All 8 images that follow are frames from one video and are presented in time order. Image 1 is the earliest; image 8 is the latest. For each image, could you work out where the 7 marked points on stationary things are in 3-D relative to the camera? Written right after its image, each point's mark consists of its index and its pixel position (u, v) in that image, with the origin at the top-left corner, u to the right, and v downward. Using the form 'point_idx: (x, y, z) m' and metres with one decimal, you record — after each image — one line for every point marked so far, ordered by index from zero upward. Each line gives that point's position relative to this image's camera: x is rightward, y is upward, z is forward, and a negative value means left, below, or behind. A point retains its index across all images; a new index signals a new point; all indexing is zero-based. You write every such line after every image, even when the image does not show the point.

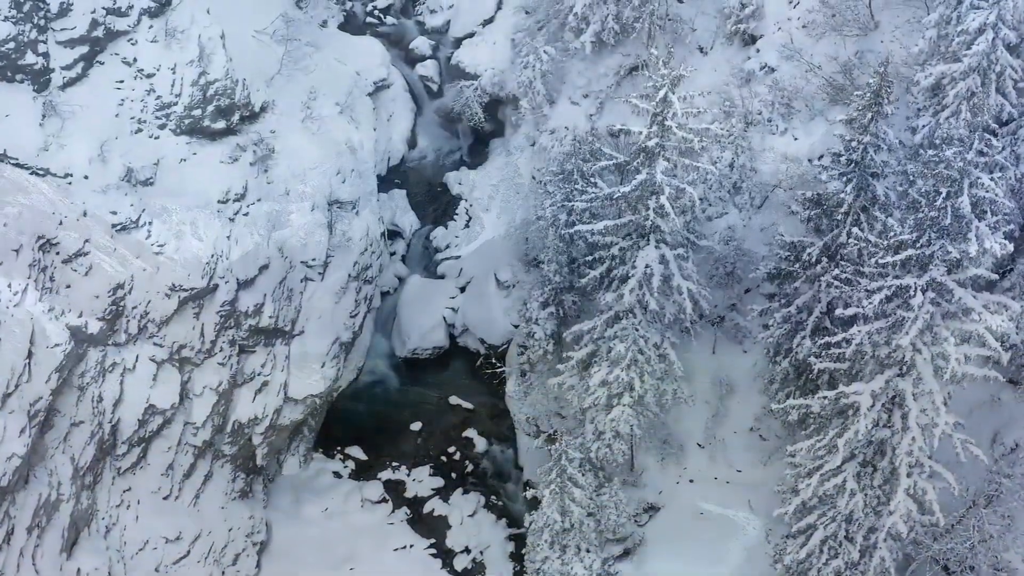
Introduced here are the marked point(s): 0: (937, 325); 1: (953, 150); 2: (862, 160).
0: (+12.0, -1.0, +18.5) m
1: (+11.7, +3.5, +17.2) m
2: (+10.4, +4.0, +19.5) m
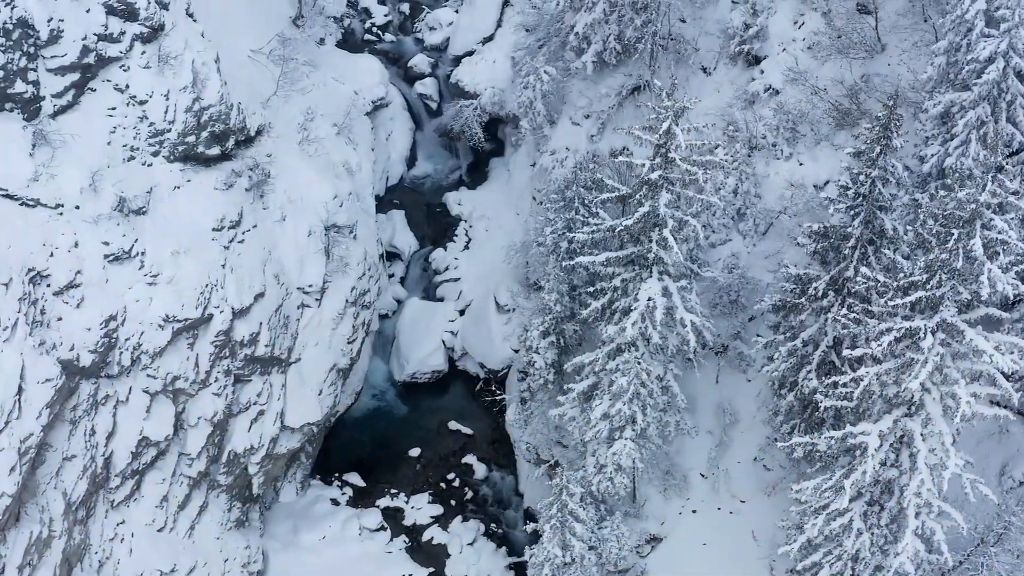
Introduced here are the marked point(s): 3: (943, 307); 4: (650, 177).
0: (+12.0, -2.2, +18.0) m
1: (+11.7, +2.4, +16.8) m
2: (+10.4, +2.8, +19.0) m
3: (+11.5, -0.4, +17.5) m
4: (+4.2, +3.5, +19.8) m
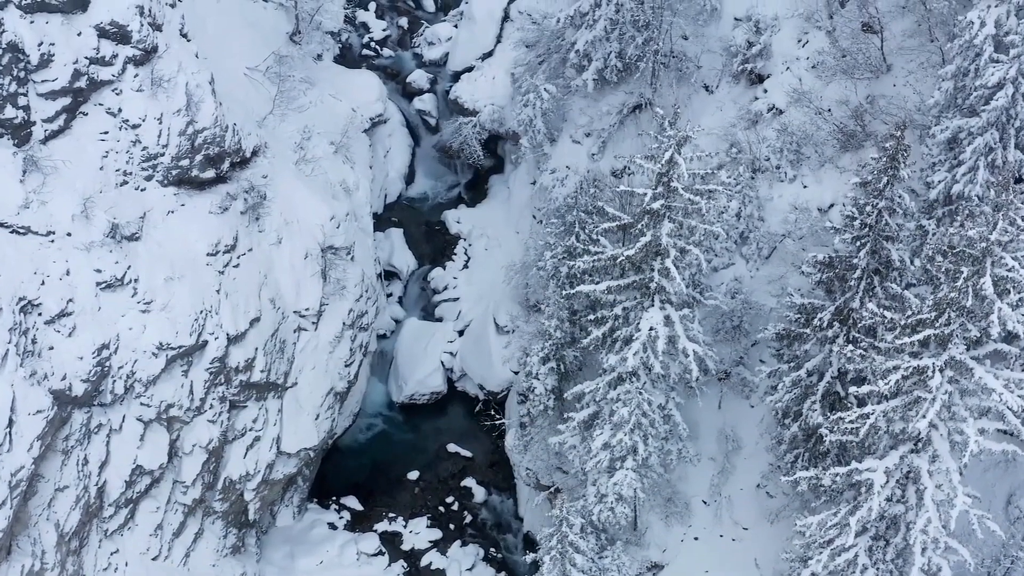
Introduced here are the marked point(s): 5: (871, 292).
0: (+12.0, -3.1, +17.6) m
1: (+11.7, +1.4, +16.4) m
2: (+10.4, +1.9, +18.6) m
3: (+11.5, -1.4, +17.1) m
4: (+4.2, +2.5, +19.4) m
5: (+10.9, -0.1, +19.7) m
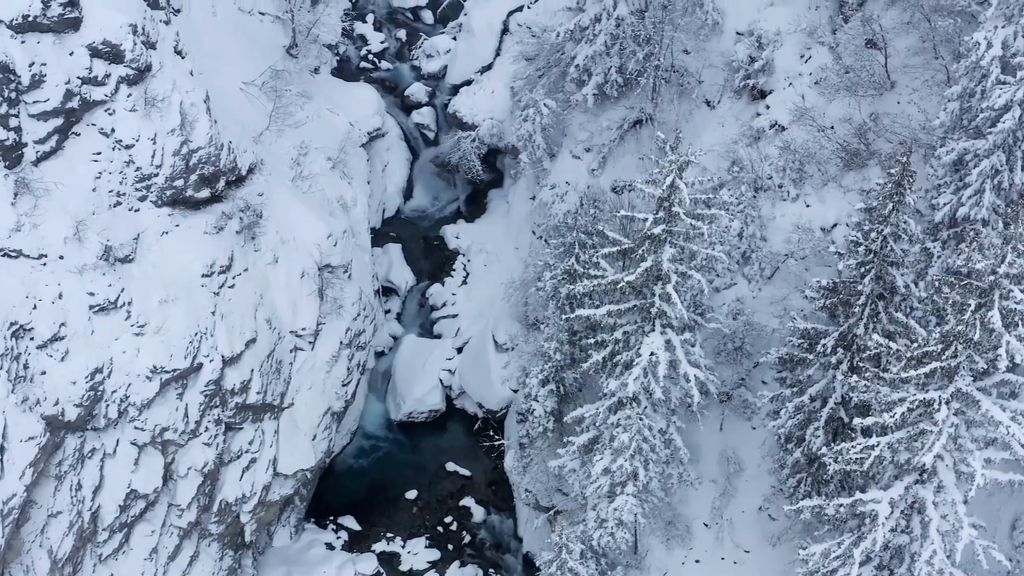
0: (+12.0, -4.0, +17.3) m
1: (+11.7, +0.6, +16.1) m
2: (+10.4, +1.1, +18.3) m
3: (+11.5, -2.2, +16.8) m
4: (+4.1, +1.7, +19.1) m
5: (+10.8, -0.9, +19.4) m
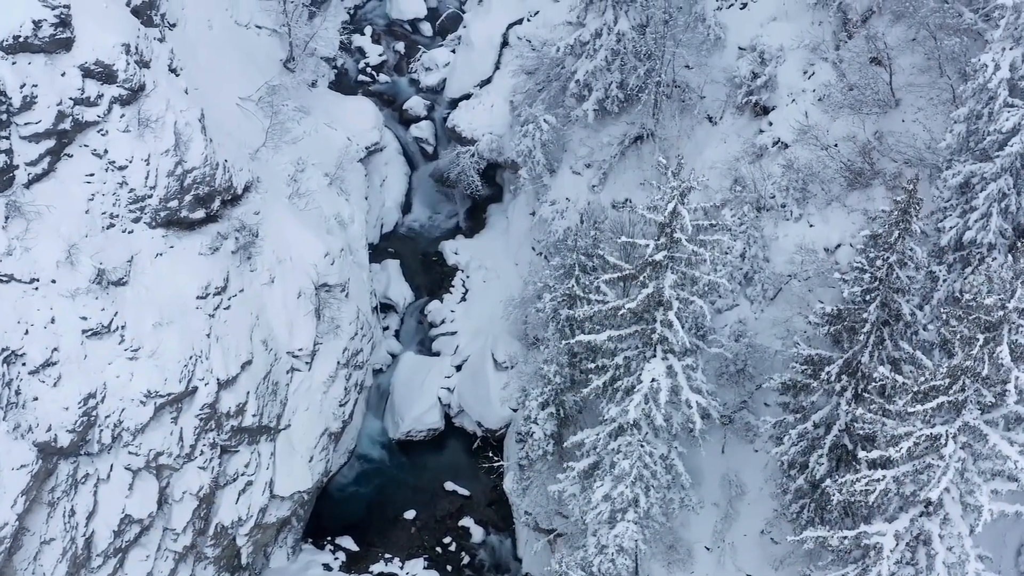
0: (+11.9, -4.8, +17.0) m
1: (+11.6, -0.2, +15.7) m
2: (+10.3, +0.2, +18.0) m
3: (+11.4, -3.0, +16.5) m
4: (+4.1, +0.9, +18.8) m
5: (+10.8, -1.7, +19.1) m
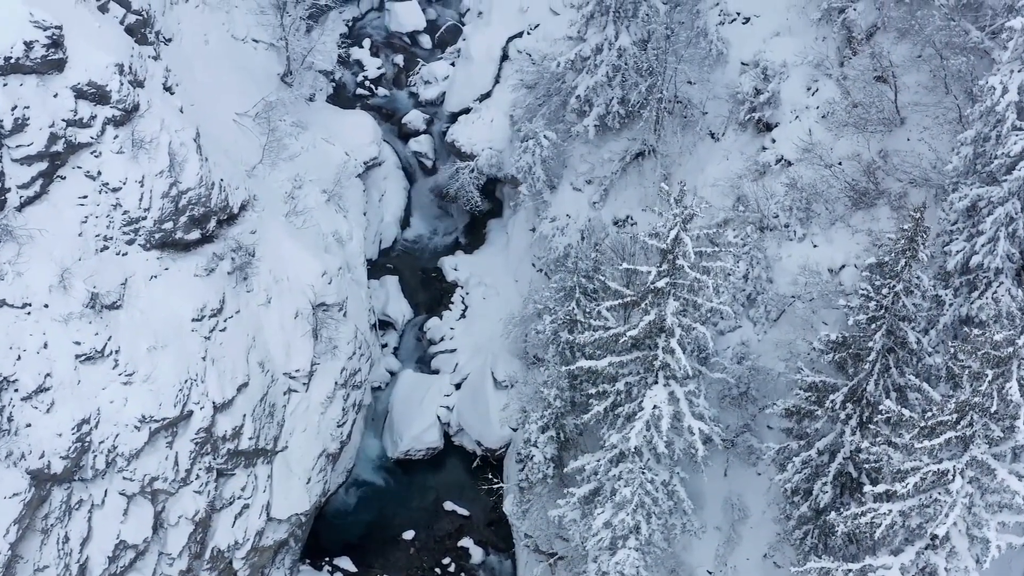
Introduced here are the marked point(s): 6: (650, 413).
0: (+11.9, -5.6, +16.7) m
1: (+11.6, -1.0, +15.4) m
2: (+10.3, -0.6, +17.7) m
3: (+11.4, -3.8, +16.1) m
4: (+4.1, +0.1, +18.4) m
5: (+10.8, -2.5, +18.8) m
6: (+4.1, -3.8, +19.4) m
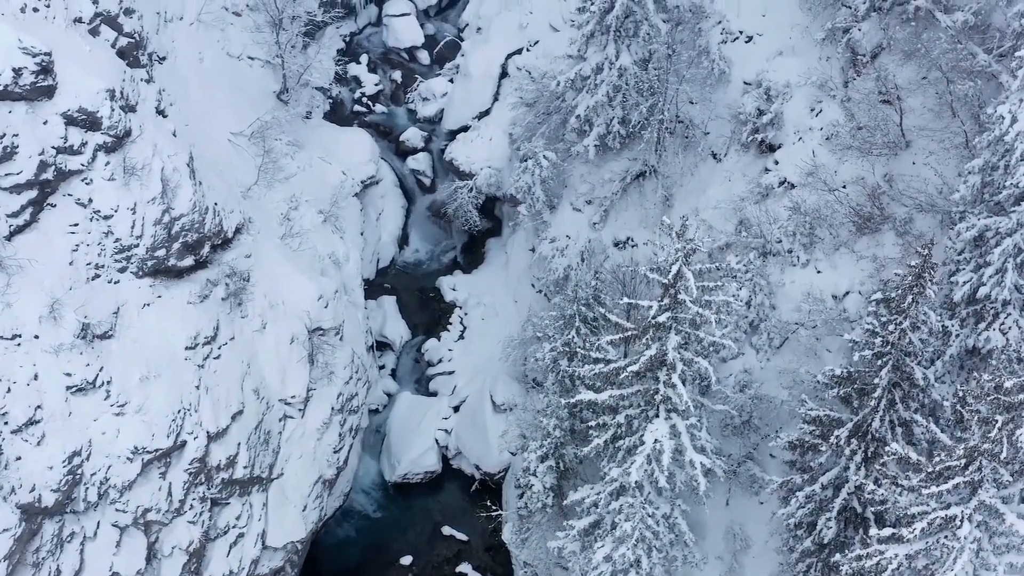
0: (+11.9, -6.6, +16.3) m
1: (+11.6, -2.0, +15.0) m
2: (+10.3, -1.6, +17.3) m
3: (+11.4, -4.8, +15.8) m
4: (+4.0, -0.9, +18.1) m
5: (+10.7, -3.5, +18.4) m
6: (+4.1, -4.8, +19.1) m
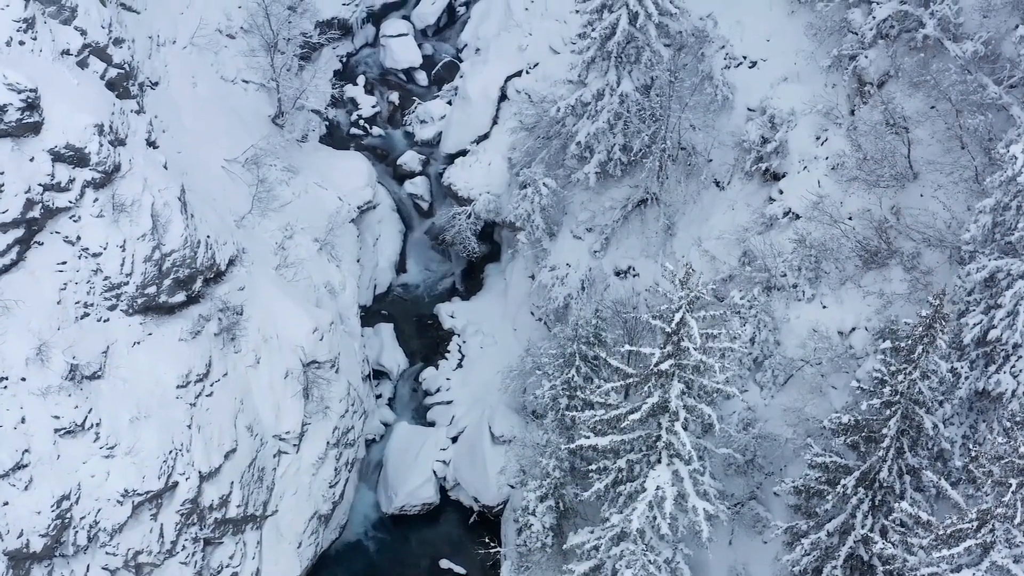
0: (+11.8, -7.9, +15.9) m
1: (+11.5, -3.3, +14.5) m
2: (+10.2, -2.9, +16.8) m
3: (+11.3, -6.2, +15.3) m
4: (+4.0, -2.2, +17.6) m
5: (+10.7, -4.8, +17.9) m
6: (+4.0, -6.1, +18.6) m
